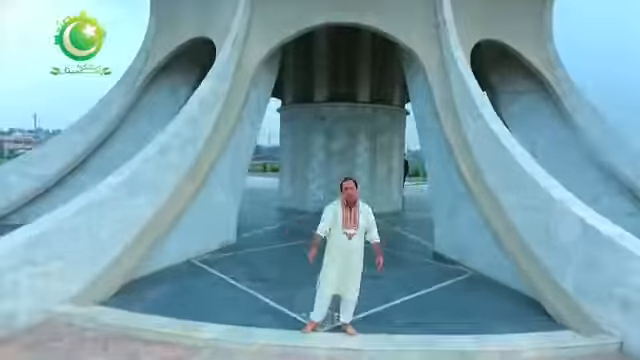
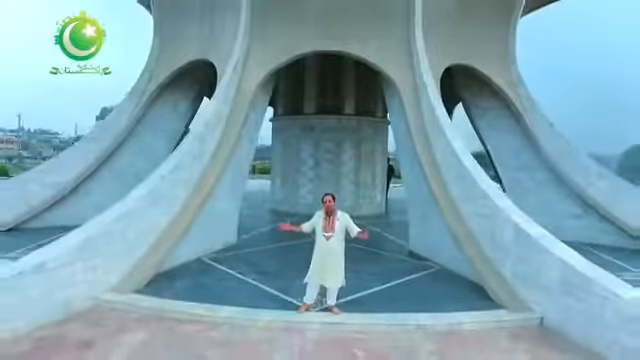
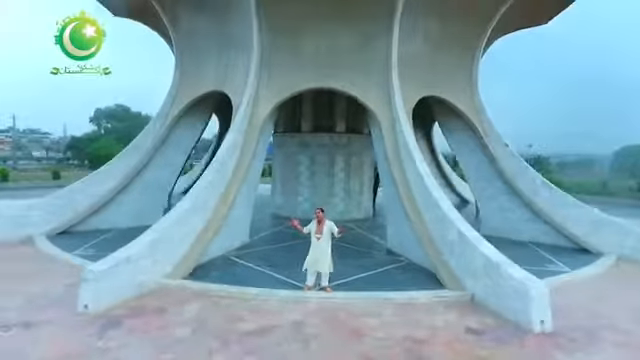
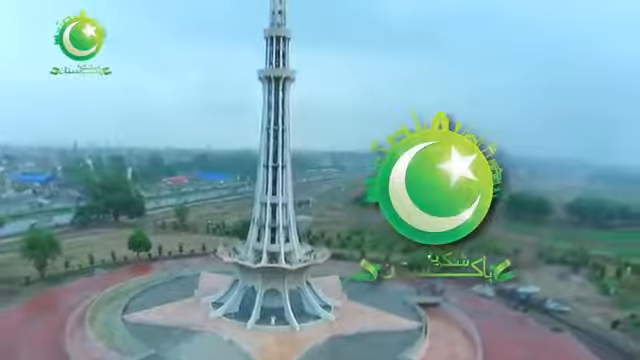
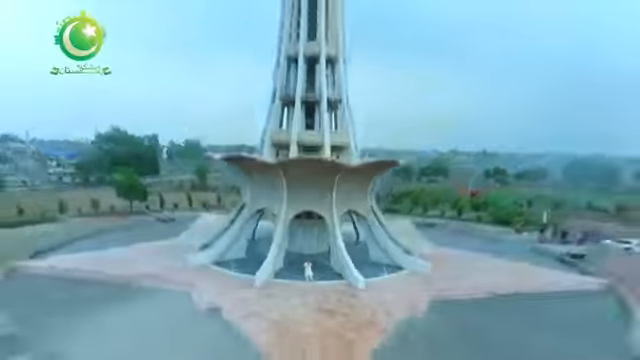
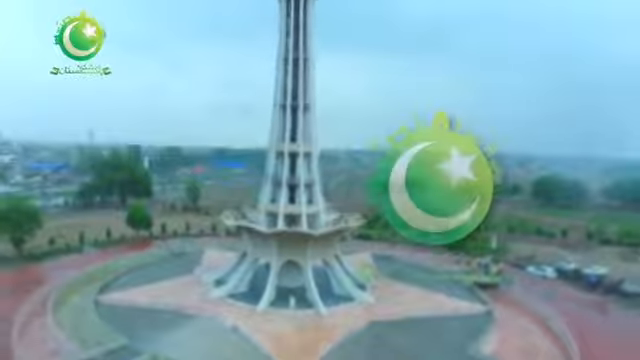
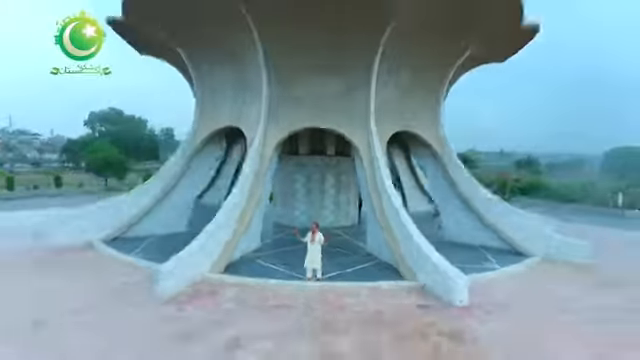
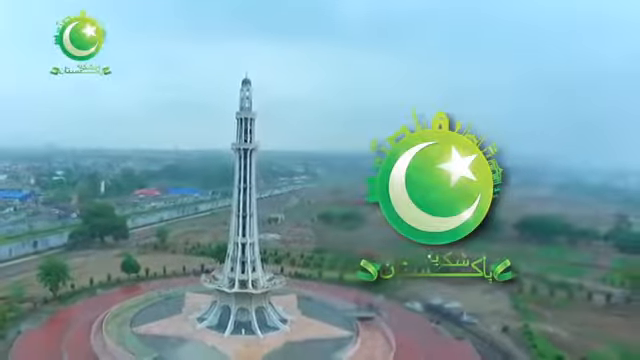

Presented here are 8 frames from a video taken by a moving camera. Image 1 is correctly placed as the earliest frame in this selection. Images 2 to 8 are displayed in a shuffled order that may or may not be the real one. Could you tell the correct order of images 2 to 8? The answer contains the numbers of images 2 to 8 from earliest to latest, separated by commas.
2, 3, 7, 5, 6, 4, 8
